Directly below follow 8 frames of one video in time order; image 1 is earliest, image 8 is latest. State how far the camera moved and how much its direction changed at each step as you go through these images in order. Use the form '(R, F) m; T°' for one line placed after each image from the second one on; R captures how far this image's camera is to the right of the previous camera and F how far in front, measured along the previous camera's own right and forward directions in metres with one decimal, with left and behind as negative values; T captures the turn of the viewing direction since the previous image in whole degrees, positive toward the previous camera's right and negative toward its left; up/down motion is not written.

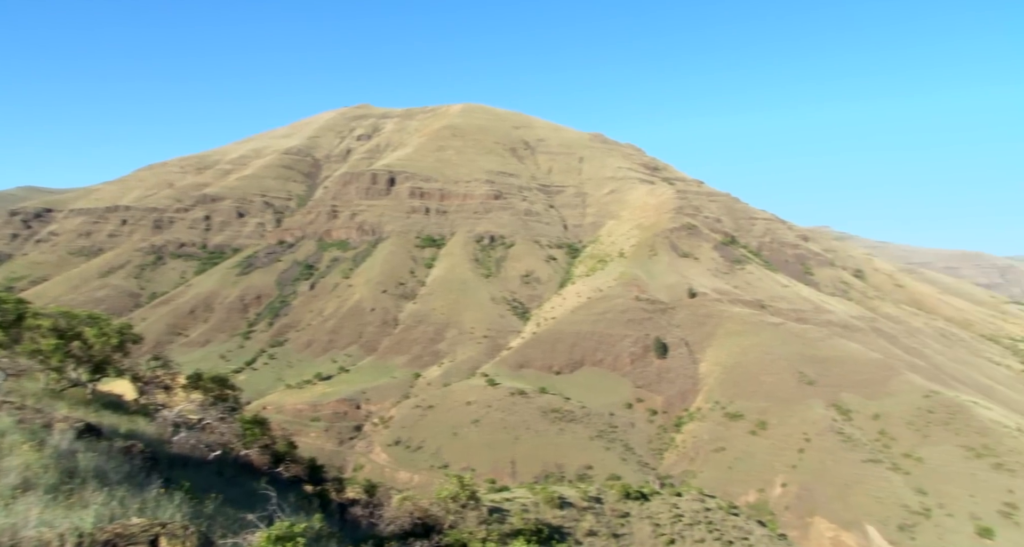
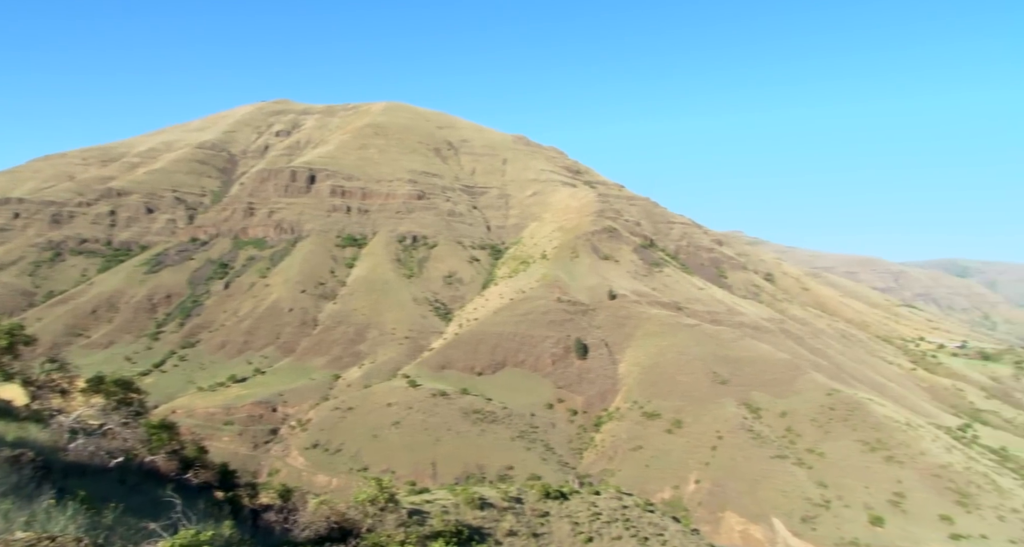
(0.0, +0.1) m; +6°
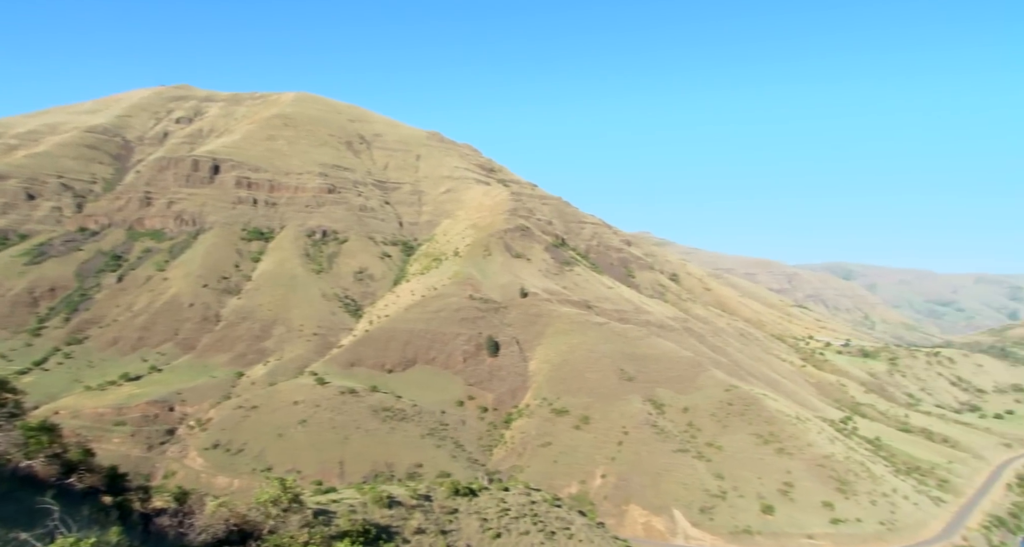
(+0.1, +0.2) m; +6°
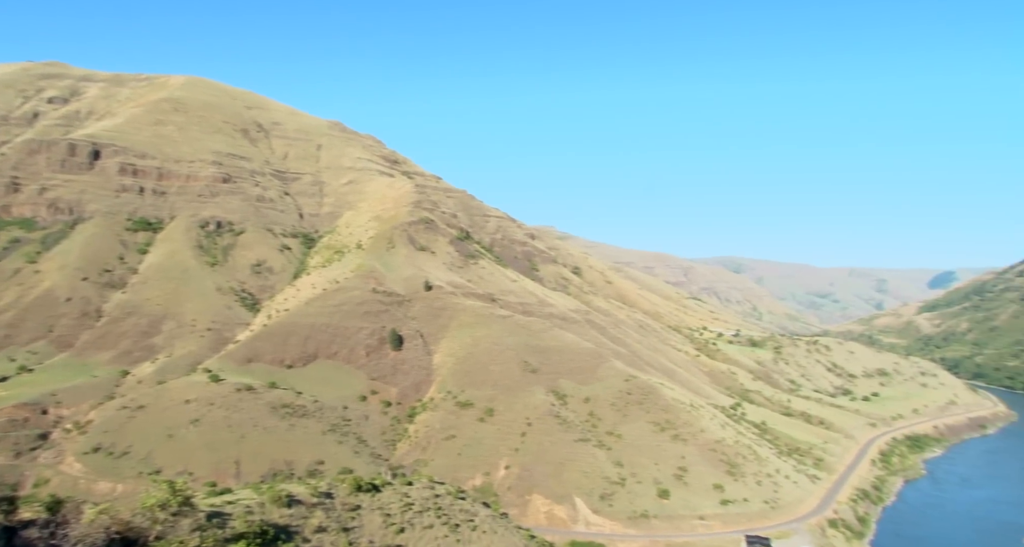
(+0.2, +0.7) m; +7°
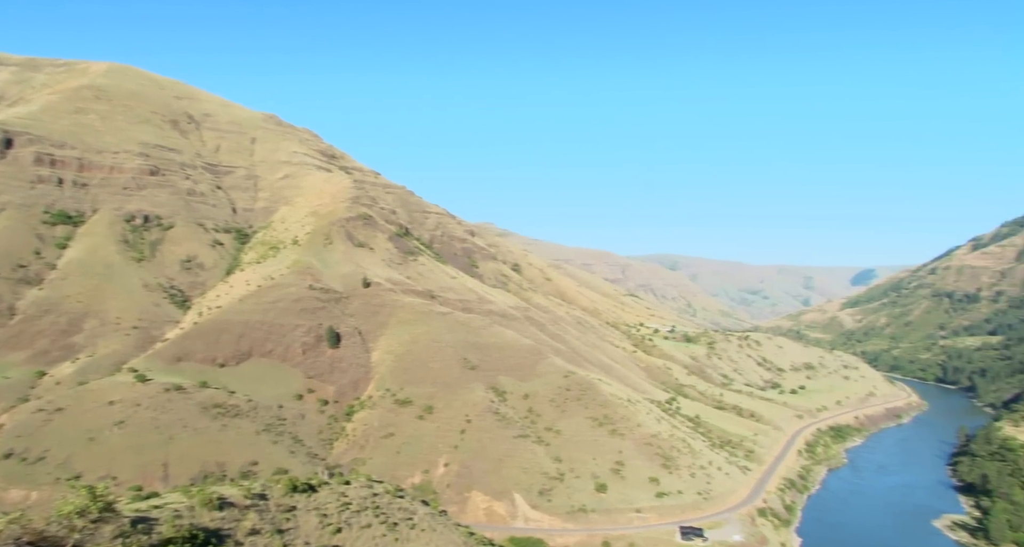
(+0.3, +1.0) m; +4°
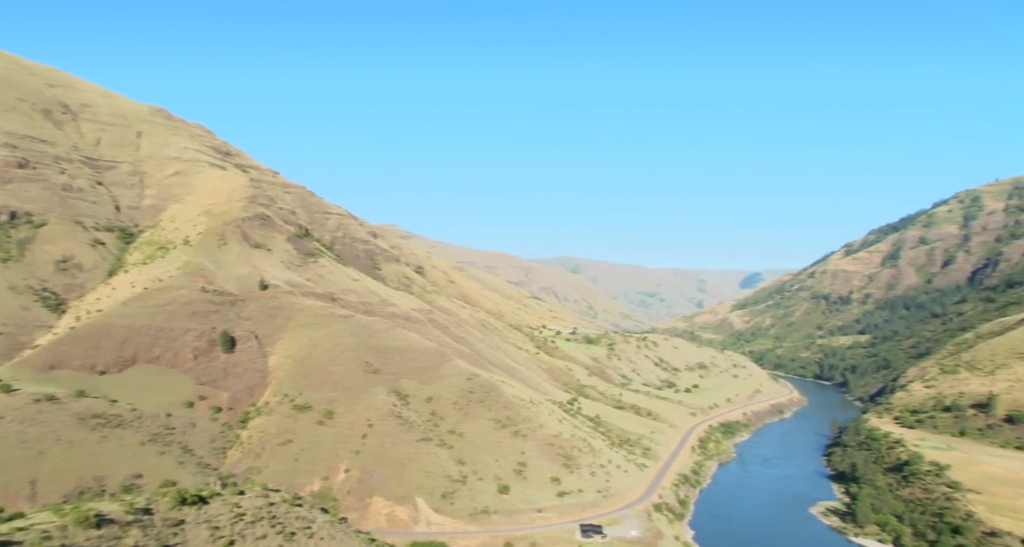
(+0.7, +3.3) m; +7°
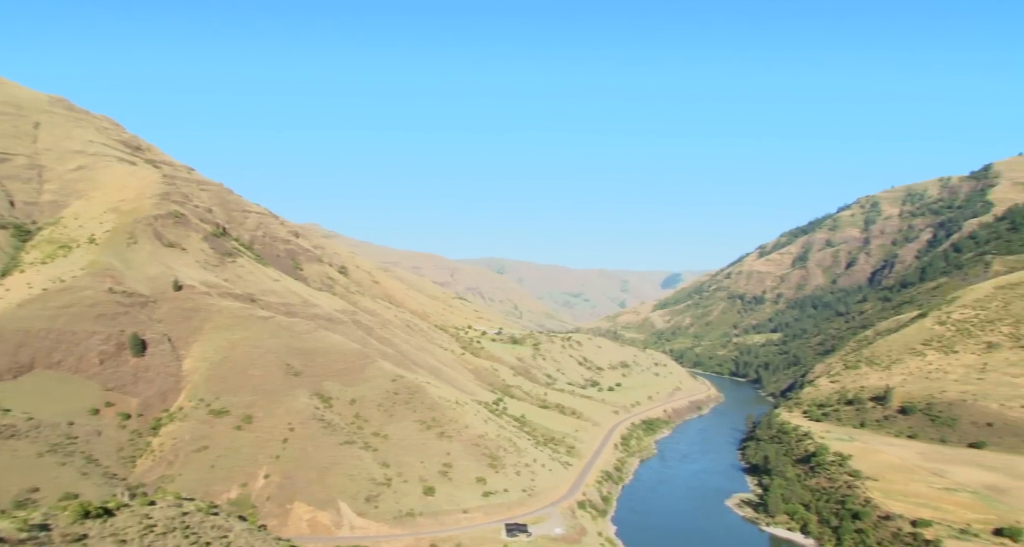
(+1.0, +6.5) m; +5°
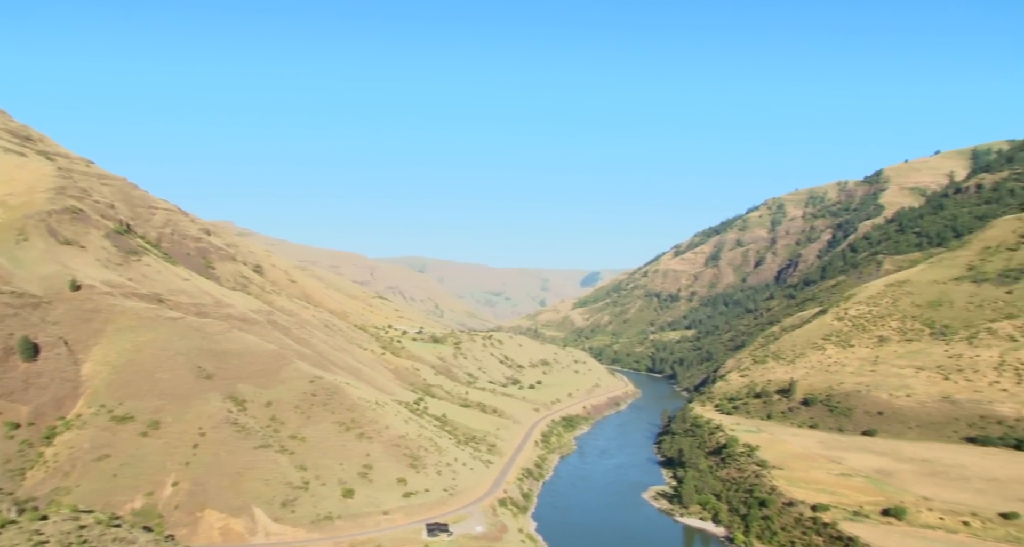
(+4.2, +9.2) m; +6°
